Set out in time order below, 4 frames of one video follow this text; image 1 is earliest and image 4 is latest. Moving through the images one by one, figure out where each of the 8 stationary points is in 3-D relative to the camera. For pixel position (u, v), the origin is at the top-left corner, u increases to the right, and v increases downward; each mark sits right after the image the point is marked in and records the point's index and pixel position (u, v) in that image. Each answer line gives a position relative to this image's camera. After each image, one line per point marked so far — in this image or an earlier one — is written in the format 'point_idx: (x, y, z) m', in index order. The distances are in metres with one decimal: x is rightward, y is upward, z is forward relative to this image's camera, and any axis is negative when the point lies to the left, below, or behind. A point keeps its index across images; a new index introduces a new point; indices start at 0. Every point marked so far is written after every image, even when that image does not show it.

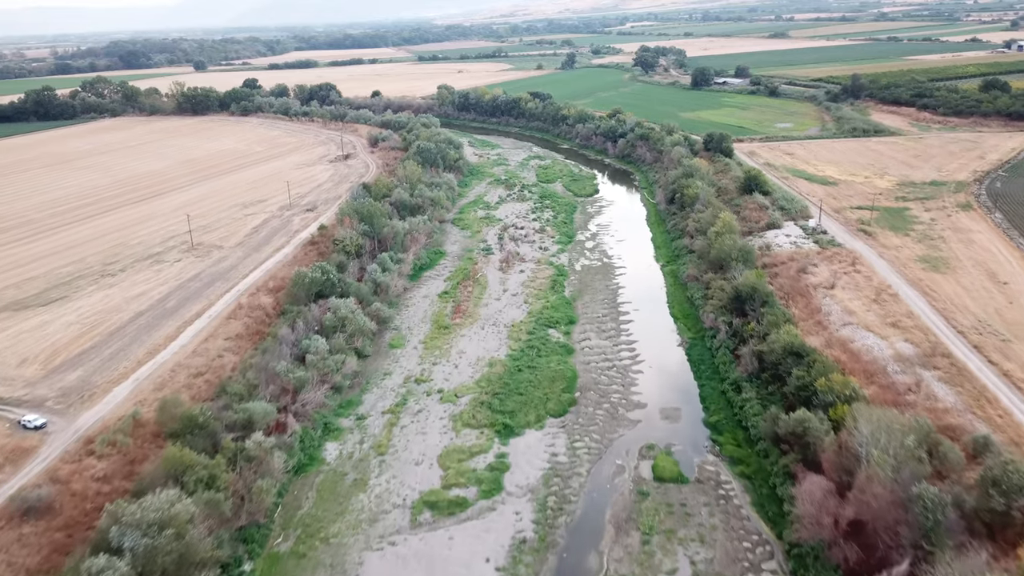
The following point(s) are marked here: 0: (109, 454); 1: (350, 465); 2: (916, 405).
0: (-8.3, -3.4, +16.4) m
1: (-3.6, -3.9, +17.5) m
2: (+8.6, -2.5, +16.8) m
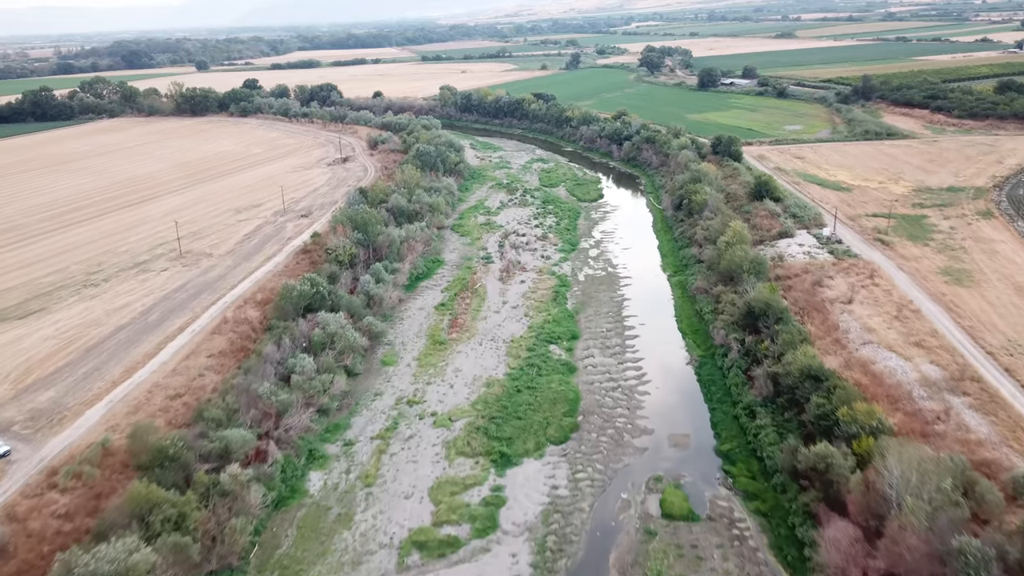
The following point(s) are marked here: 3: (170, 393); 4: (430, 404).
0: (-8.4, -3.8, +15.2) m
1: (-3.6, -4.3, +16.3) m
2: (+8.5, -2.9, +15.5) m
3: (-8.2, -2.5, +19.0) m
4: (-2.0, -2.9, +19.9) m
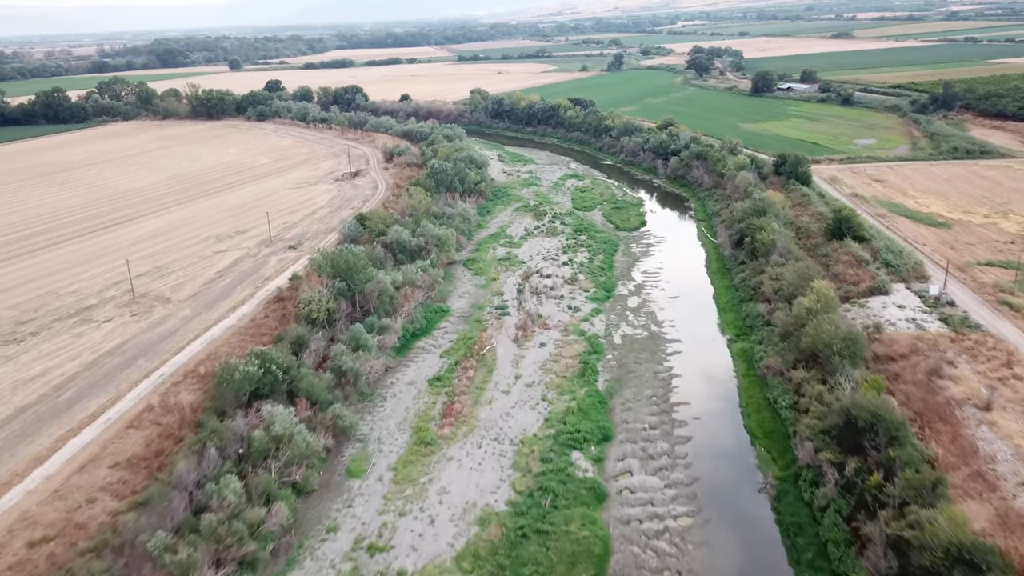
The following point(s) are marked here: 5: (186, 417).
0: (-8.6, -5.5, +9.8) m
1: (-3.8, -6.1, +10.7) m
2: (+8.3, -4.9, +9.4) m
3: (-8.2, -4.2, +13.7) m
4: (-2.0, -4.8, +14.2) m
5: (-7.1, -2.8, +17.4) m
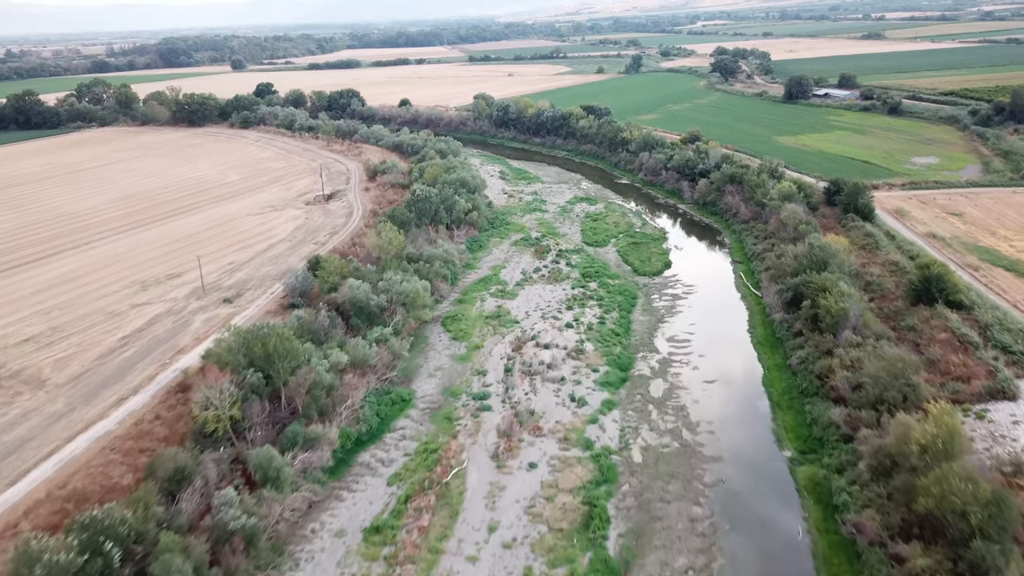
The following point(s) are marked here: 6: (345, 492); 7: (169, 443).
0: (-9.4, -7.5, +3.6) m
1: (-4.6, -8.1, +4.5) m
2: (+7.5, -7.1, +2.9) m
3: (-8.9, -6.2, +7.5) m
4: (-2.7, -6.8, +7.9) m
5: (-7.7, -4.8, +11.2) m
6: (-3.3, -4.1, +15.7) m
7: (-6.9, -2.9, +16.5) m
